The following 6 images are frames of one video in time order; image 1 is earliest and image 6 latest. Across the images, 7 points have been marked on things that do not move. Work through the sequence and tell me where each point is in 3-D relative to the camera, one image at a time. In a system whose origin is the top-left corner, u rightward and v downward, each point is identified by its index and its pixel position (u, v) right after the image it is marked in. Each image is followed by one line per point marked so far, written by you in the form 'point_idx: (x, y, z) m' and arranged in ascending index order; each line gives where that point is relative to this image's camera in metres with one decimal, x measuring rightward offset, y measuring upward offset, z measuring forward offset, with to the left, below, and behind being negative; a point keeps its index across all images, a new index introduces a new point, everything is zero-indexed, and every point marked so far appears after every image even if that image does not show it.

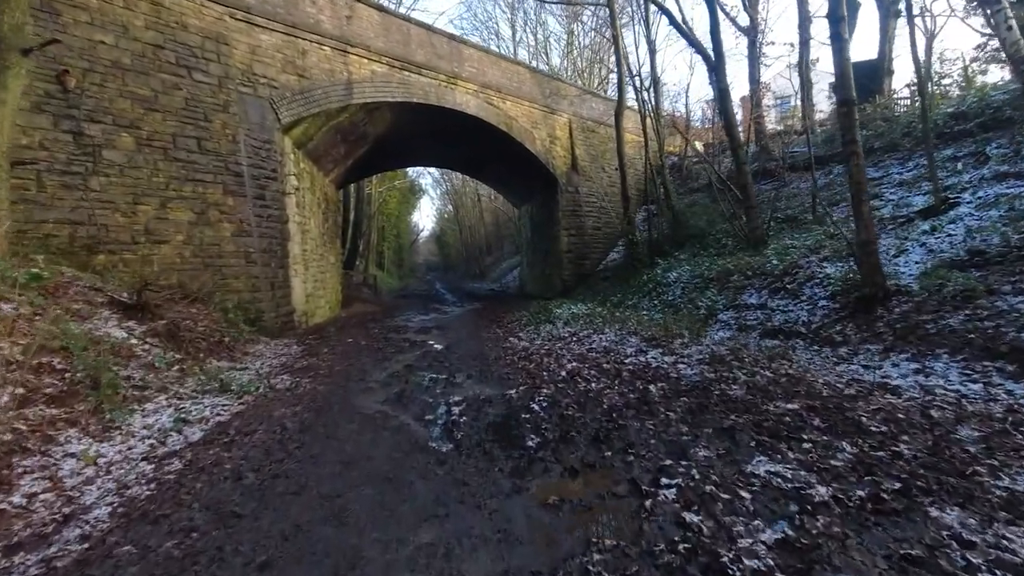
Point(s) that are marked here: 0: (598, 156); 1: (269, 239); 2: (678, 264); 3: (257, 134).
0: (+2.7, +4.2, +17.4) m
1: (-4.0, +0.8, +8.9) m
2: (+3.3, +0.5, +10.9) m
3: (-4.1, +2.5, +8.9) m
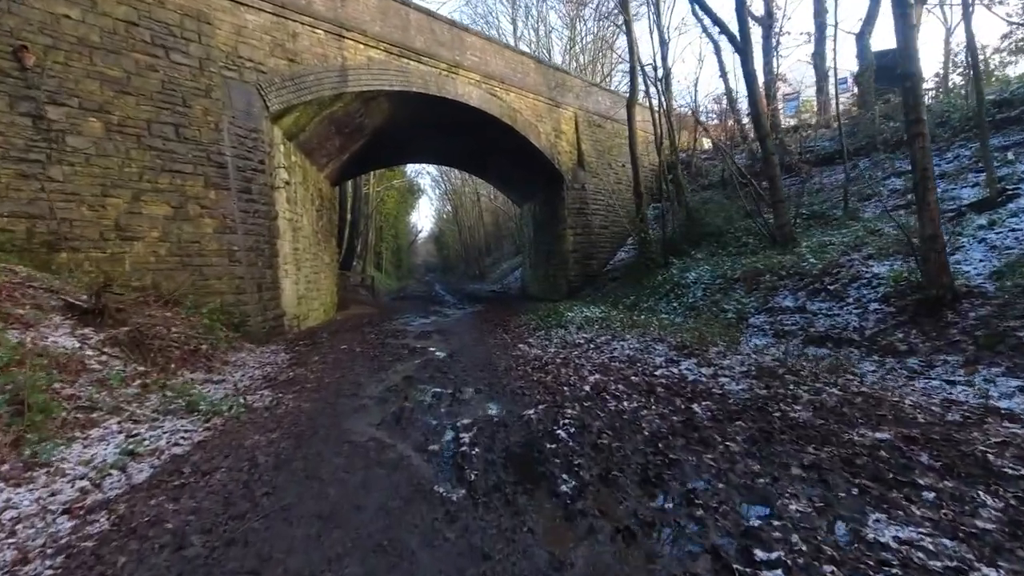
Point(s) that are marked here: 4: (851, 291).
0: (+2.8, +4.1, +16.7) m
1: (-3.8, +0.8, +8.2) m
2: (+3.4, +0.4, +10.2) m
3: (-4.0, +2.5, +8.2) m
4: (+3.7, 0.0, +6.1) m
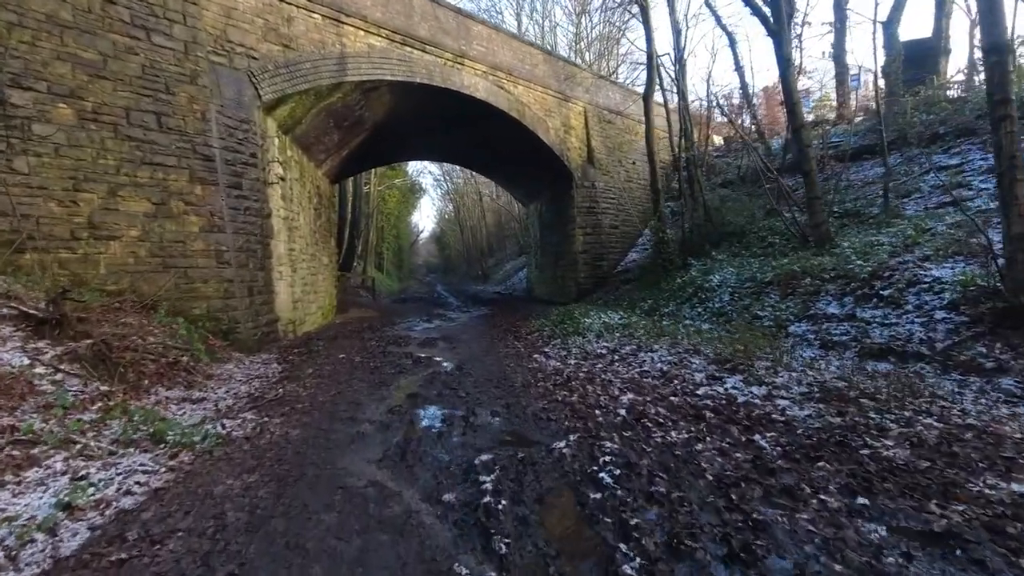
0: (+3.0, +4.1, +16.1) m
1: (-3.7, +0.7, +7.6) m
2: (+3.6, +0.4, +9.6) m
3: (-3.8, +2.4, +7.6) m
4: (+3.9, -0.1, +5.4) m
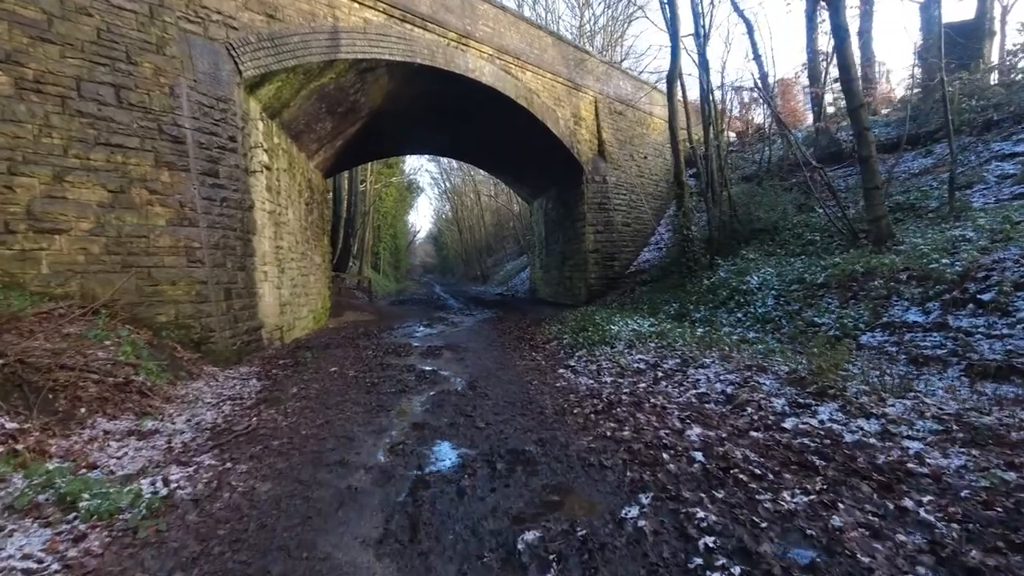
0: (+3.1, +4.0, +15.1) m
1: (-3.5, +0.7, +6.6) m
2: (+3.8, +0.3, +8.6) m
3: (-3.6, +2.4, +6.6) m
4: (+4.1, -0.1, +4.5) m
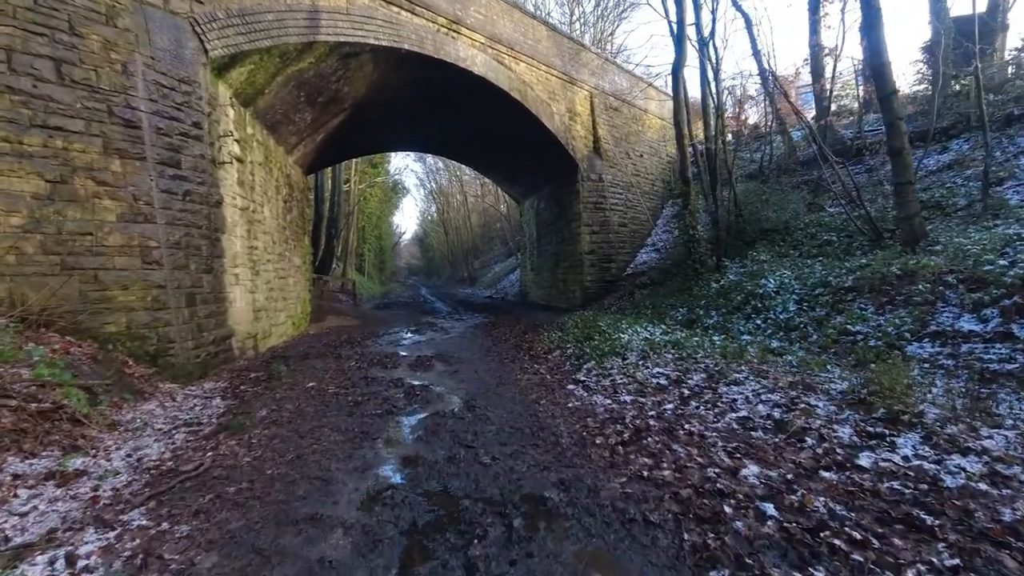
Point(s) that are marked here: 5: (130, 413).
0: (+2.9, +4.0, +14.6) m
1: (-3.5, +0.6, +5.8) m
2: (+3.7, +0.3, +8.1) m
3: (-3.6, +2.3, +5.8) m
4: (+4.2, -0.2, +3.9) m
5: (-2.9, -0.9, +4.2) m
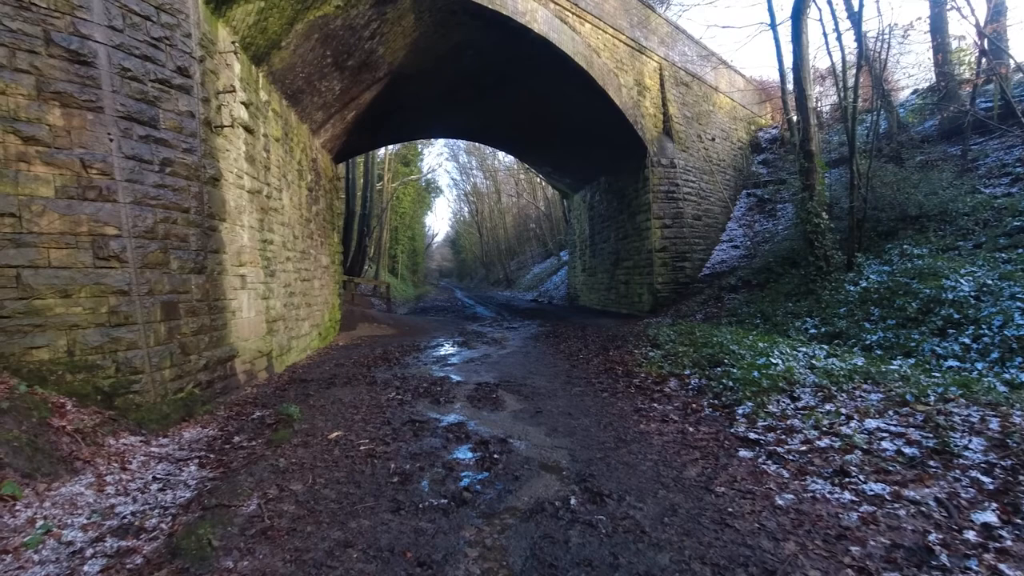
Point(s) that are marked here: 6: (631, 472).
0: (+4.2, +3.9, +12.6) m
1: (-2.6, +0.6, +4.2) m
2: (+4.6, +0.3, +6.0) m
3: (-2.8, +2.3, +4.2) m
4: (+4.9, -0.2, +1.8) m
5: (-2.2, -1.0, +2.5) m
6: (+0.6, -1.0, +2.9) m
